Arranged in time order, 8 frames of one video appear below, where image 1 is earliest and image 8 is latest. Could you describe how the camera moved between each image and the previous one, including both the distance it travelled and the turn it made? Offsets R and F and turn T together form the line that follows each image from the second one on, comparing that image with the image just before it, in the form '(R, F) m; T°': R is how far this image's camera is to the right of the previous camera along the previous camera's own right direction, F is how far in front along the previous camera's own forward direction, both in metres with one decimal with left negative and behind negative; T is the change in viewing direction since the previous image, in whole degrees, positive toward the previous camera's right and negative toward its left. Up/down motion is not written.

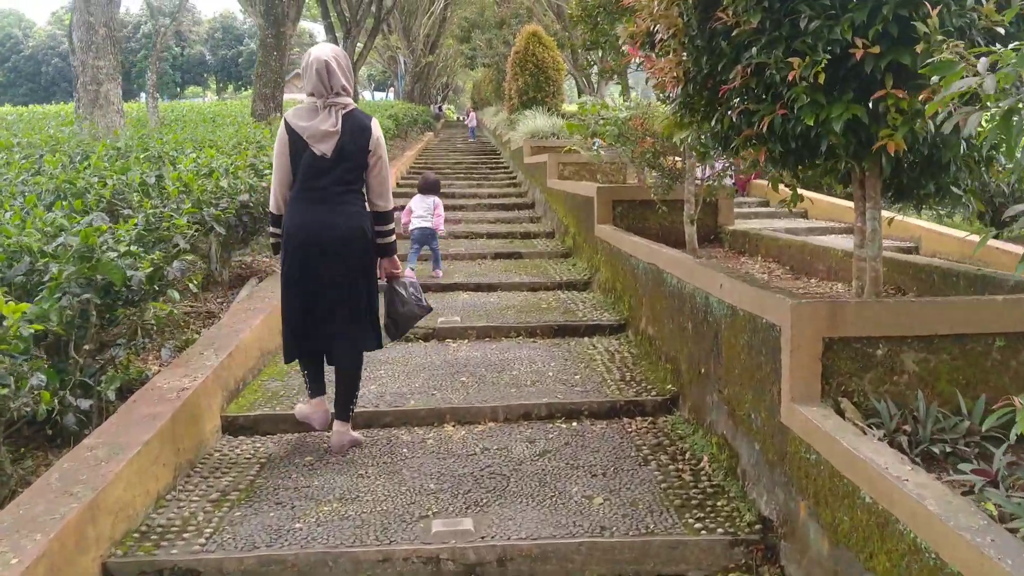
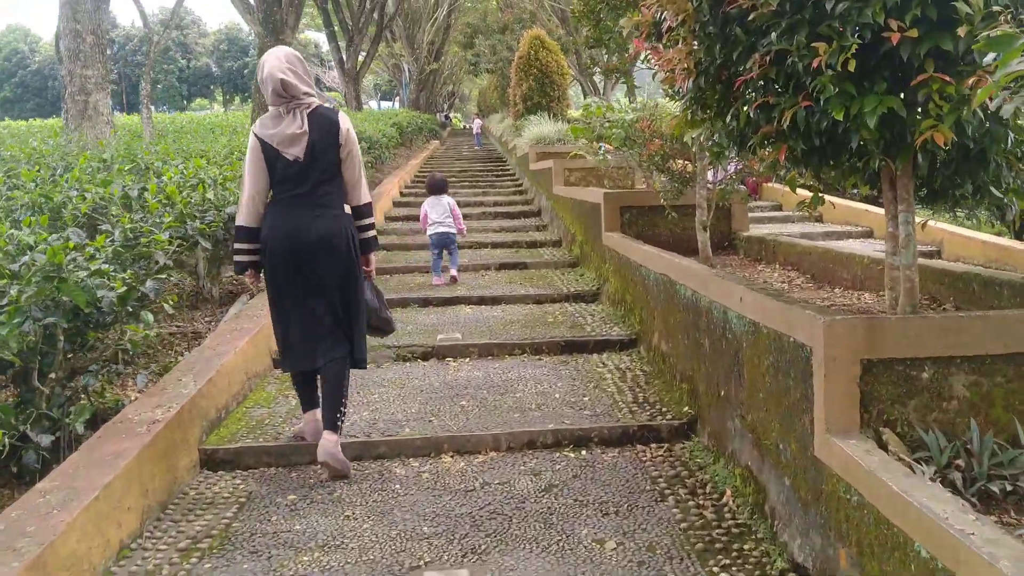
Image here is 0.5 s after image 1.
(0.0, +0.3) m; -1°
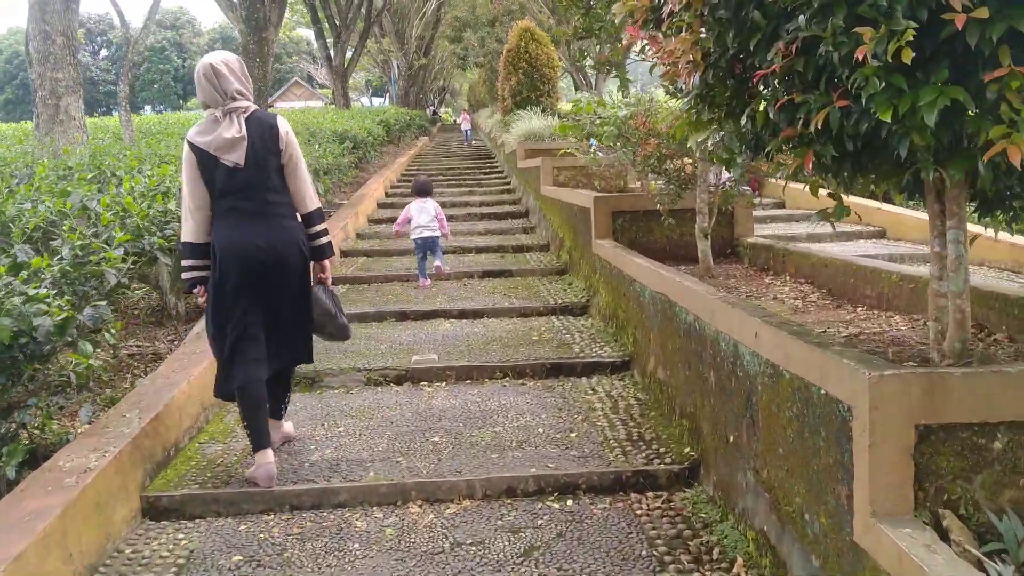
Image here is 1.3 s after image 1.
(+0.1, +0.4) m; 0°
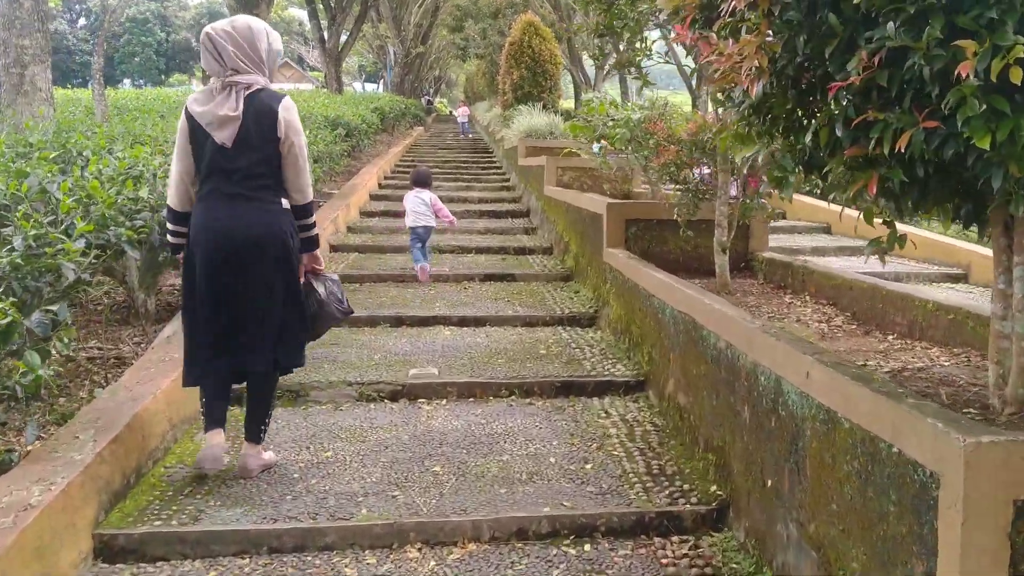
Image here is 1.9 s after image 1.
(-0.1, +0.2) m; +1°
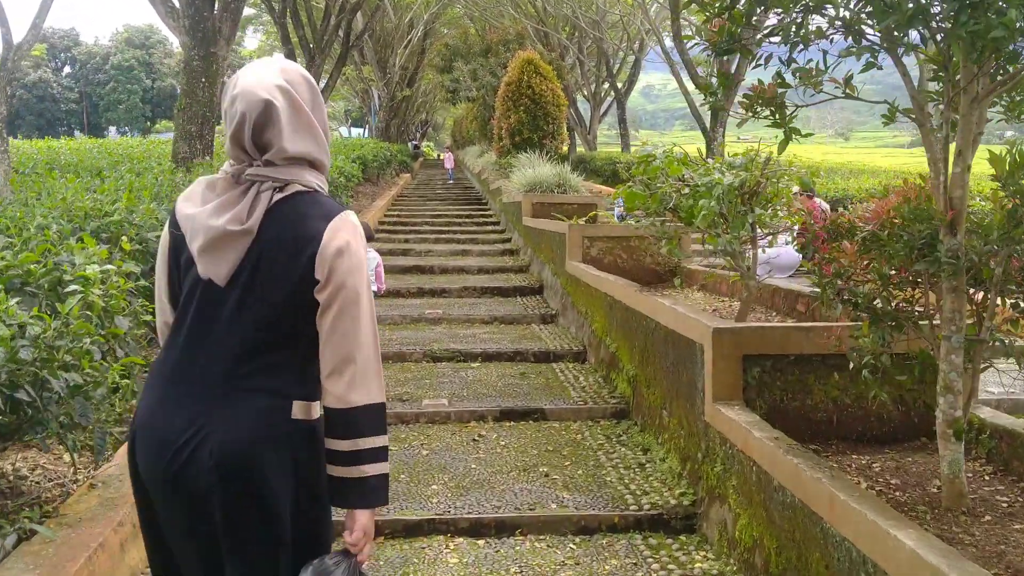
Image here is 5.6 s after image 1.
(-0.2, +1.9) m; +1°
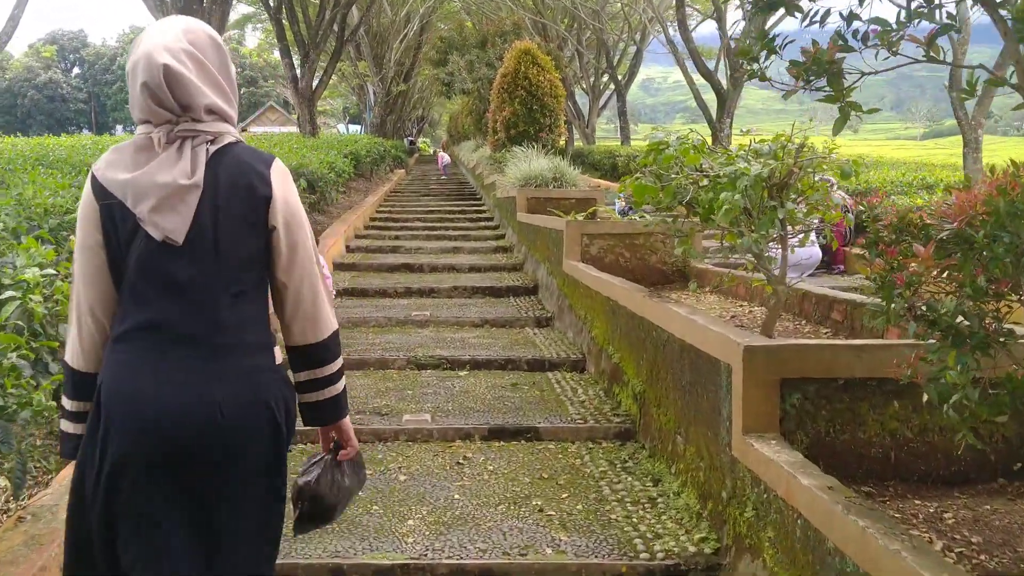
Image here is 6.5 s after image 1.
(0.0, +0.5) m; 0°
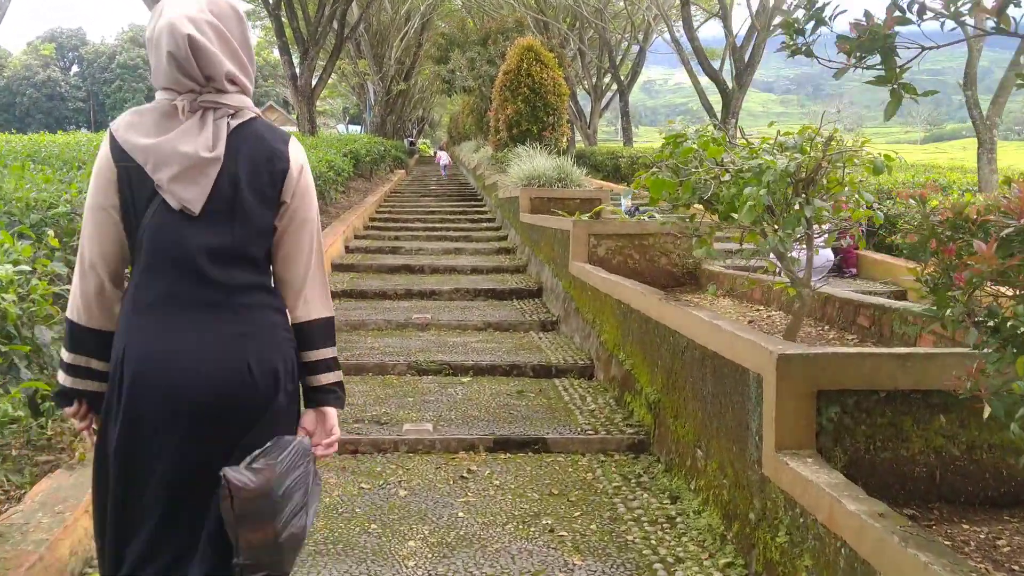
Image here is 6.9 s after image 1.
(0.0, +0.2) m; 0°
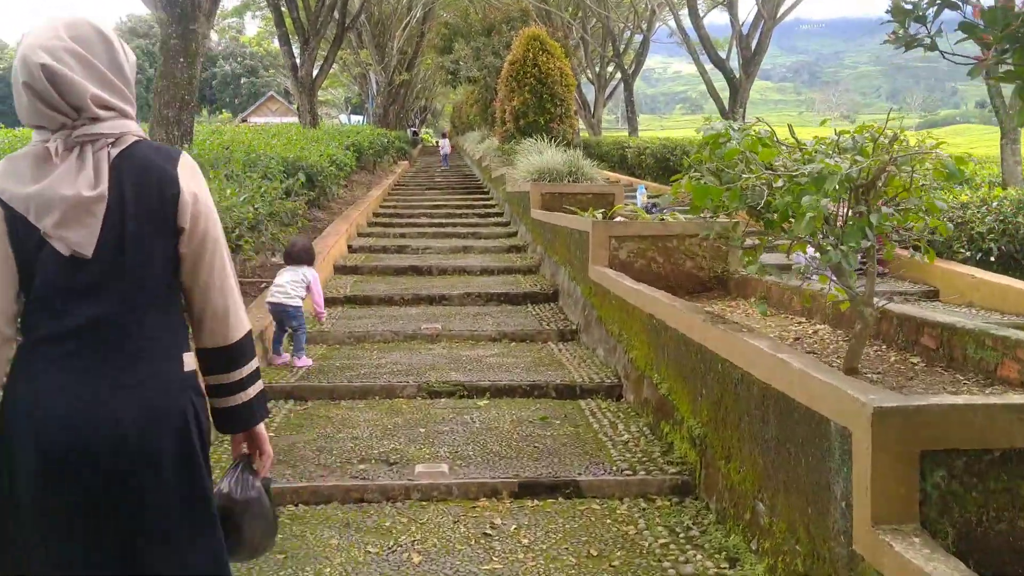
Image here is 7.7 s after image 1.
(-0.1, +0.4) m; 0°
